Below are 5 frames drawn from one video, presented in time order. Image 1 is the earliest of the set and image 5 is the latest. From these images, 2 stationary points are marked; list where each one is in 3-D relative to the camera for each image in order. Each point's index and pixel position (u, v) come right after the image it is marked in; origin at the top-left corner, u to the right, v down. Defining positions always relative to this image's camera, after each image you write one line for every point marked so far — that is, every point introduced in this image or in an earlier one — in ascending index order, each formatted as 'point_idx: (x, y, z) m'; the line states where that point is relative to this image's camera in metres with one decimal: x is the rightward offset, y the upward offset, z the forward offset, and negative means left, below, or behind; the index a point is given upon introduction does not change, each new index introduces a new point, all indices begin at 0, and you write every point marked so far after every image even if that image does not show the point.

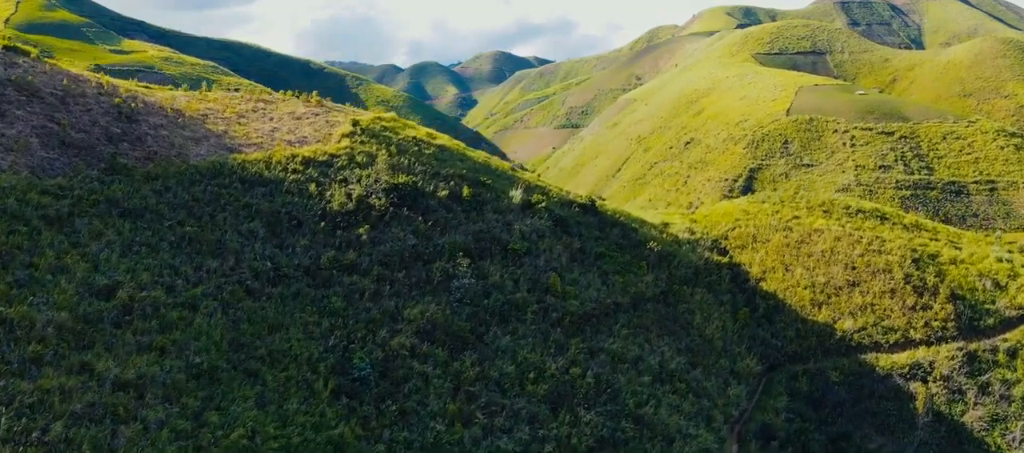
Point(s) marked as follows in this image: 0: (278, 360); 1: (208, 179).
0: (-4.7, -2.7, +14.9) m
1: (-7.7, +1.2, +18.5) m
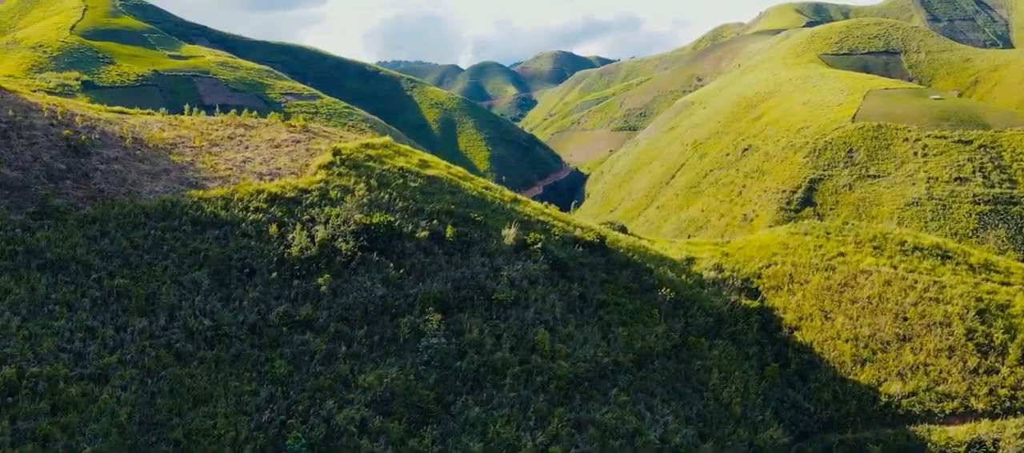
0: (-5.6, -3.8, +13.0) m
1: (-8.2, +0.1, +16.8) m
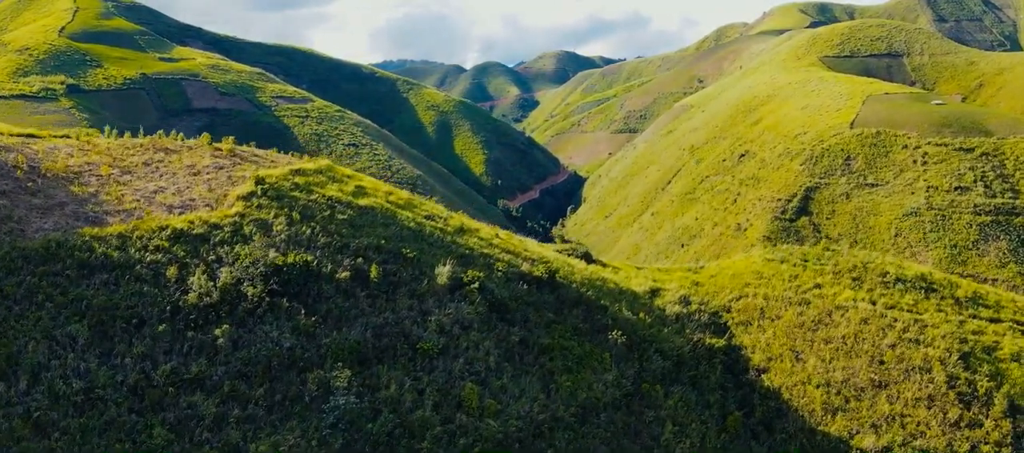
0: (-7.3, -4.8, +11.3) m
1: (-9.9, -0.8, +15.1) m
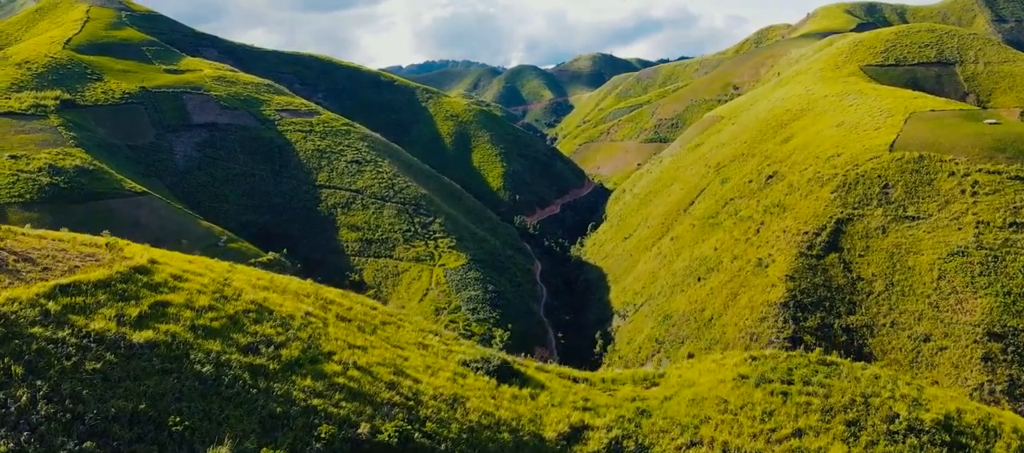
0: (-11.1, -7.6, +6.0) m
1: (-13.4, -3.6, +9.9) m
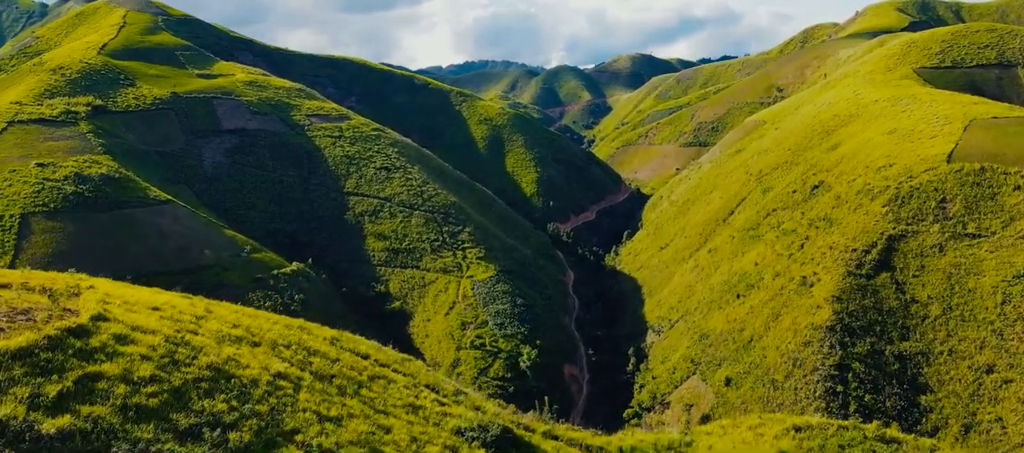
0: (-11.9, -8.7, +3.9) m
1: (-13.9, -4.6, +7.9) m
